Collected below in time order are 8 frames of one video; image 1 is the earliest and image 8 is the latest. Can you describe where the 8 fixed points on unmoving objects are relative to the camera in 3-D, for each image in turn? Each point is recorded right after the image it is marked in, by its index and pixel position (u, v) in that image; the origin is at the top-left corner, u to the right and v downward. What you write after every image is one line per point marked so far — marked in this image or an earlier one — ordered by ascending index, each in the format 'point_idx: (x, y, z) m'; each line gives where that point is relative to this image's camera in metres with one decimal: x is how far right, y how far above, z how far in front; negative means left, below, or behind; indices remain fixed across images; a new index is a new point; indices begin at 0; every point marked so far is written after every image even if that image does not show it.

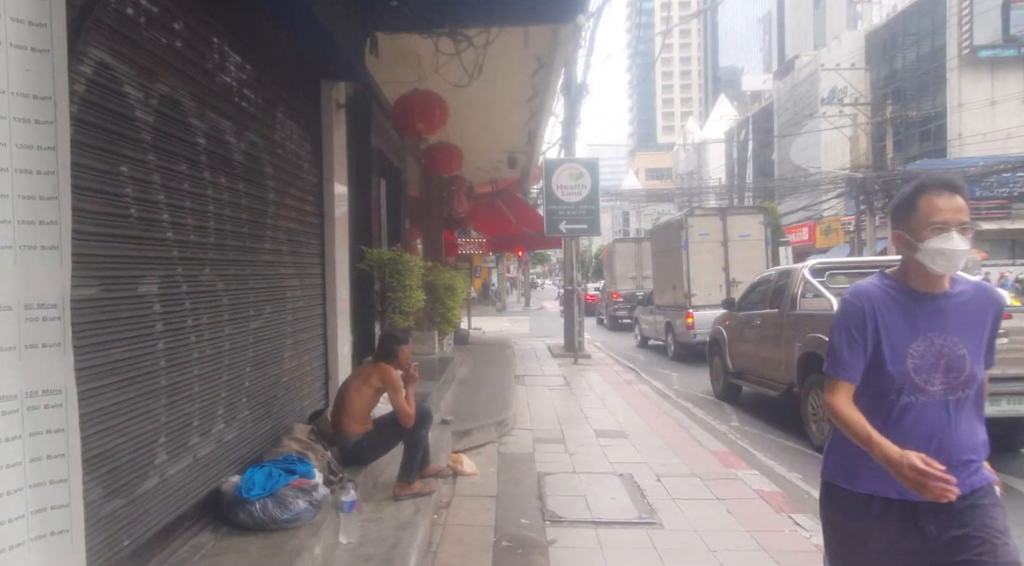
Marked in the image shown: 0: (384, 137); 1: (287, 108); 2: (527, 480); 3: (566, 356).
0: (-1.5, +1.7, +8.3) m
1: (-1.5, +1.2, +4.9) m
2: (+0.1, -1.6, +5.9) m
3: (+1.1, -1.6, +15.6) m
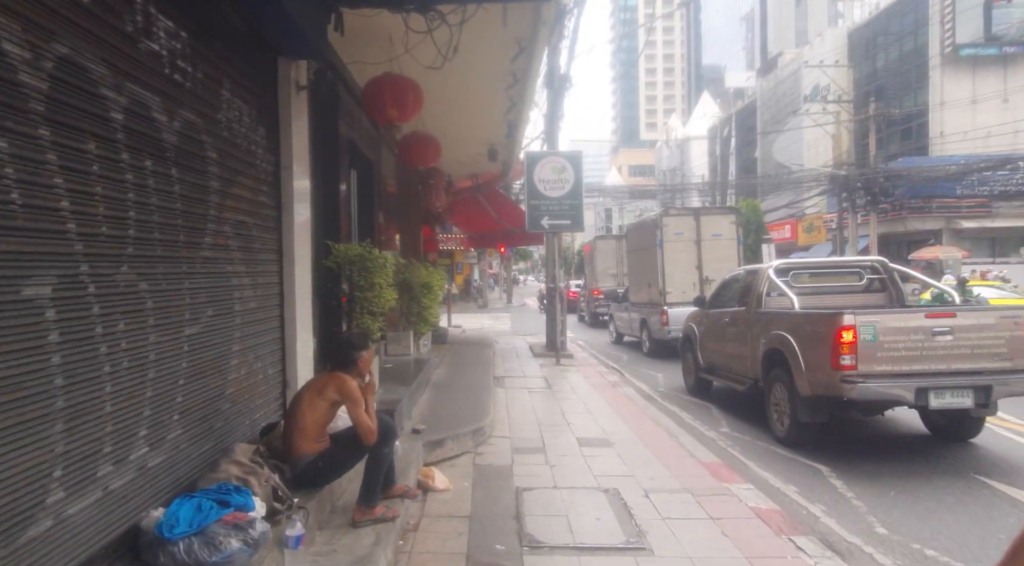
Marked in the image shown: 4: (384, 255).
0: (-1.7, +1.7, +7.8) m
1: (-1.7, +1.2, +4.4) m
2: (-0.1, -1.6, +5.4) m
3: (+0.7, -1.5, +15.2) m
4: (-1.2, +0.3, +6.7) m
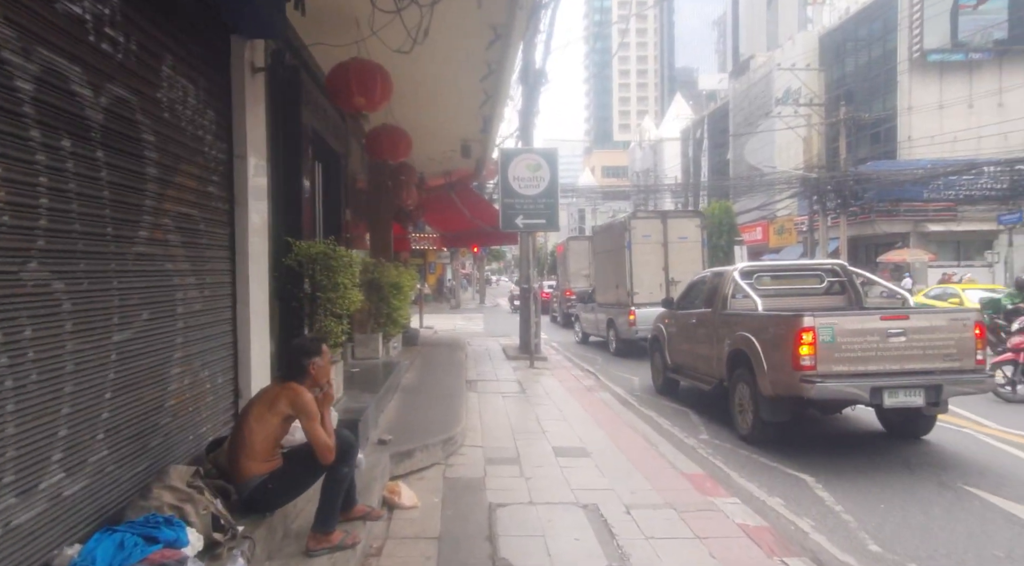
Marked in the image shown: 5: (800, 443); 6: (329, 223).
0: (-1.9, +1.7, +7.3) m
1: (-1.8, +1.2, +4.0) m
2: (-0.3, -1.6, +5.1) m
3: (+0.1, -1.5, +14.8) m
4: (-1.4, +0.3, +6.2) m
5: (+3.4, -1.9, +8.6) m
6: (-2.2, +0.7, +8.8) m
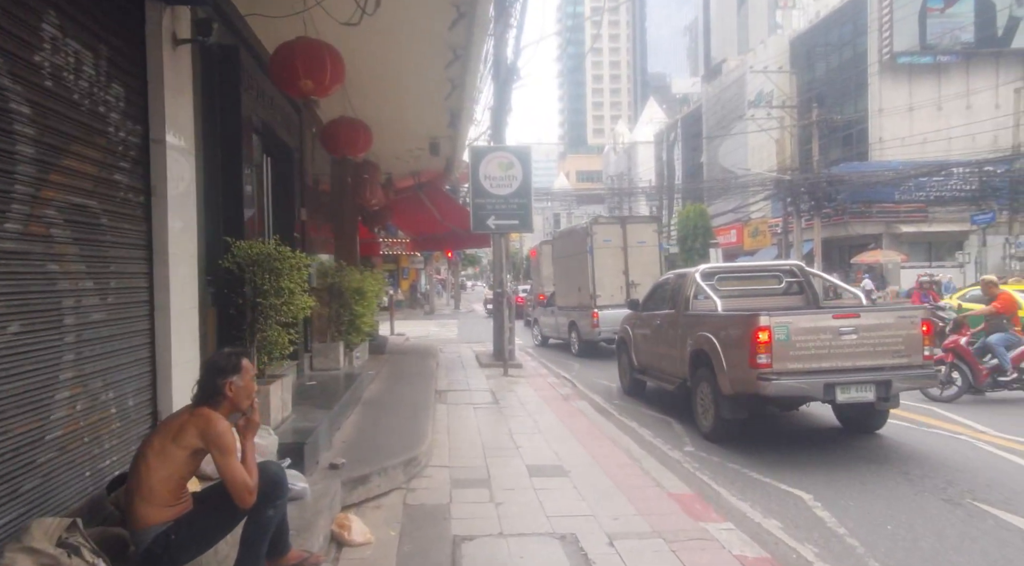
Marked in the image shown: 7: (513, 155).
0: (-2.3, +1.7, +6.7) m
1: (-2.0, +1.2, +3.3) m
2: (-0.5, -1.6, +4.4) m
3: (-0.4, -1.6, +14.2) m
4: (-1.6, +0.2, +5.6) m
5: (+3.0, -1.9, +8.1) m
6: (-2.6, +0.7, +8.1) m
7: (0.0, +2.3, +13.2) m
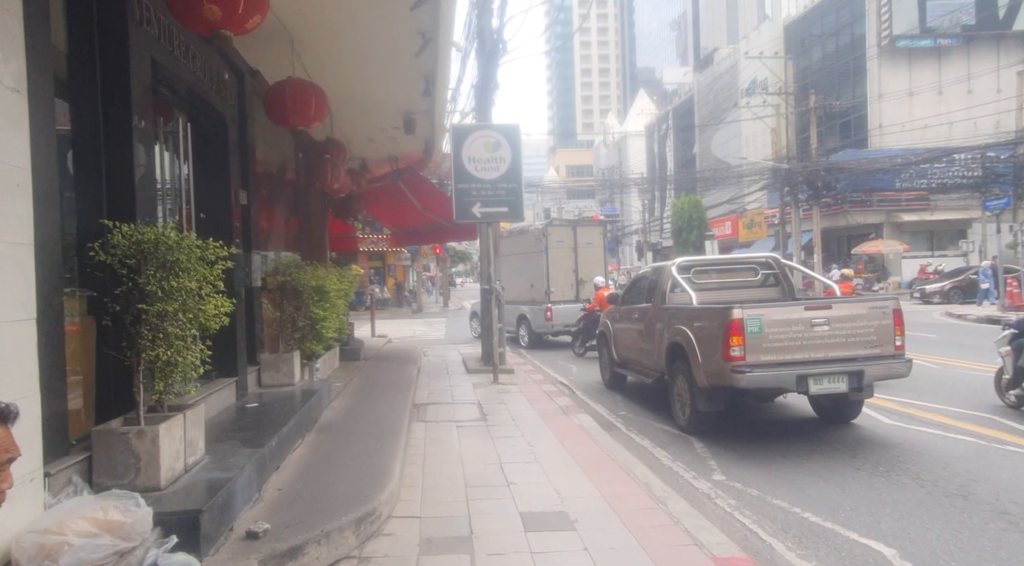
0: (-2.4, +1.7, +5.2) m
1: (-2.1, +1.2, +1.8) m
2: (-0.5, -1.6, +2.9) m
3: (-0.6, -1.5, +12.7) m
4: (-1.7, +0.2, +4.1) m
5: (+2.9, -1.8, +6.7) m
6: (-2.7, +0.7, +6.6) m
7: (-0.2, +2.4, +11.7) m
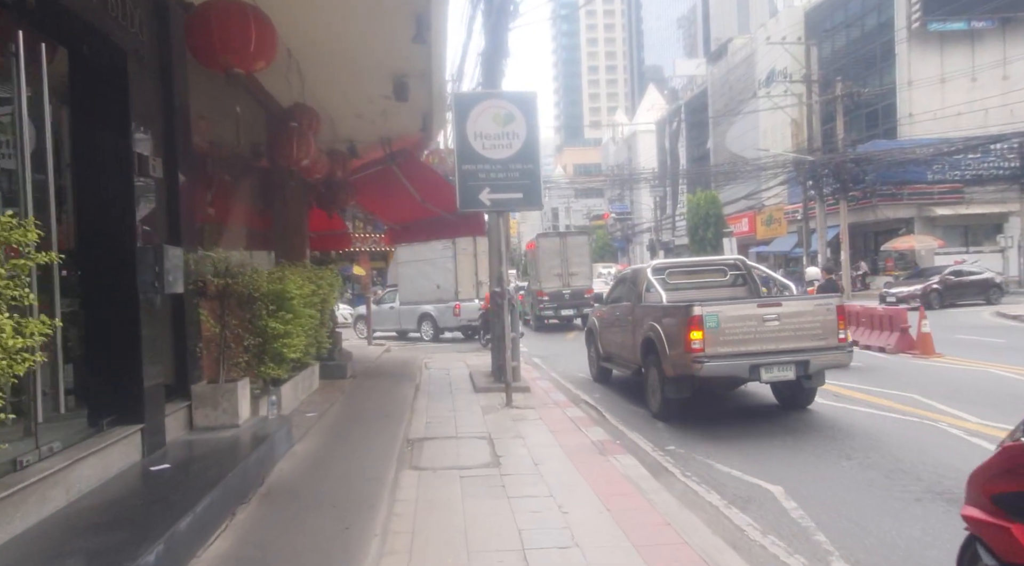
0: (-2.2, +1.6, +3.2) m
1: (-2.0, +1.1, -0.2) m
2: (-0.4, -1.6, +0.9) m
3: (-0.3, -1.6, +10.7) m
4: (-1.6, +0.2, +2.1) m
5: (+3.1, -1.8, +4.6) m
6: (-2.5, +0.6, +4.6) m
7: (0.0, +2.4, +9.7) m
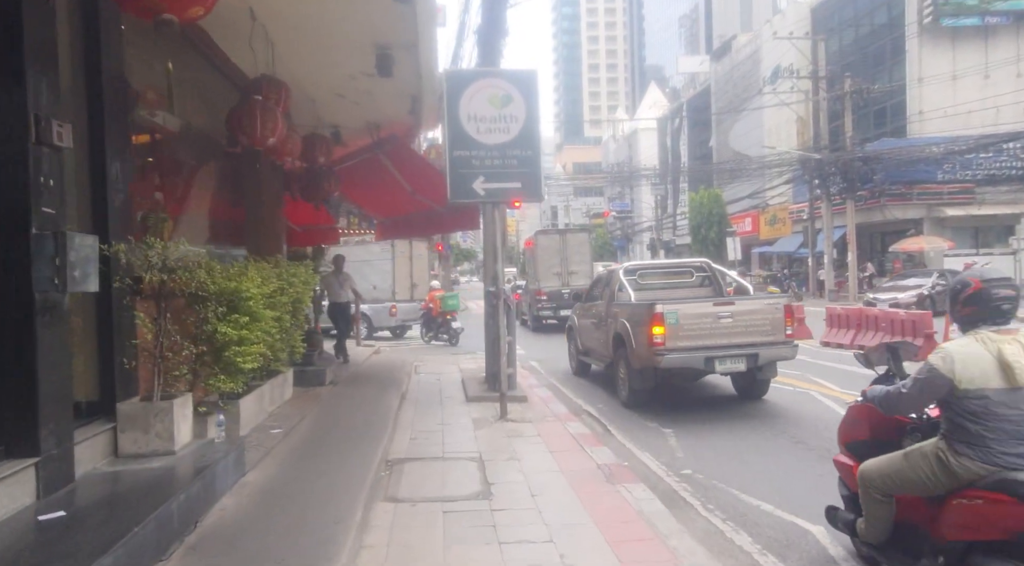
0: (-2.3, +1.6, +2.2) m
1: (-2.0, +1.1, -1.2) m
2: (-0.4, -1.6, 0.0) m
3: (-0.4, -1.5, +9.8) m
4: (-1.6, +0.2, +1.1) m
5: (+3.1, -1.8, +3.7) m
6: (-2.6, +0.7, +3.6) m
7: (0.0, +2.4, +8.7) m
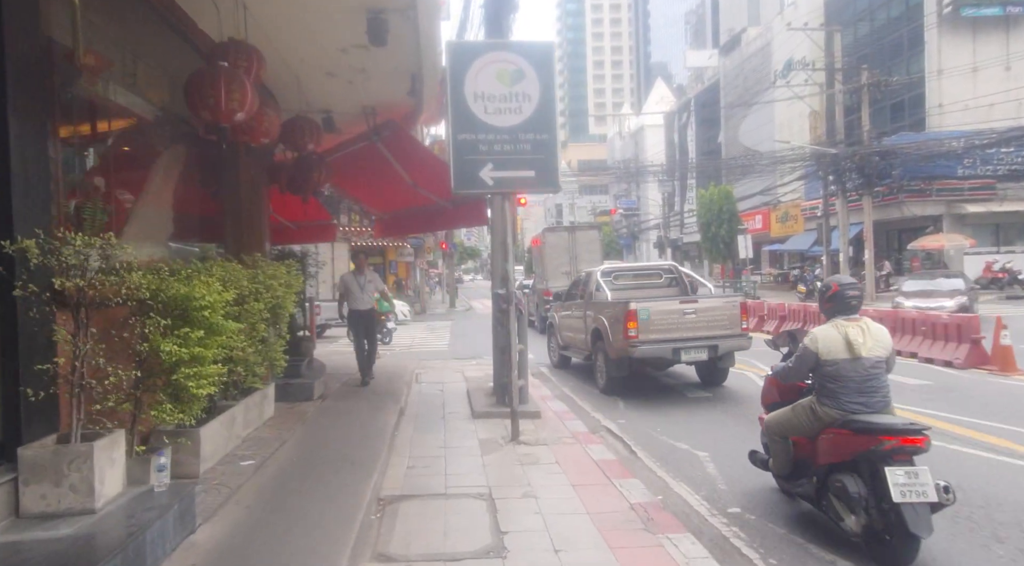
0: (-2.2, +1.6, +1.1) m
1: (-1.9, +1.1, -2.2) m
2: (-0.3, -1.7, -1.1) m
3: (-0.2, -1.6, +8.7) m
4: (-1.5, +0.2, 0.0) m
5: (+3.2, -1.8, +2.6) m
6: (-2.4, +0.6, +2.6) m
7: (+0.1, +2.3, +7.6) m
